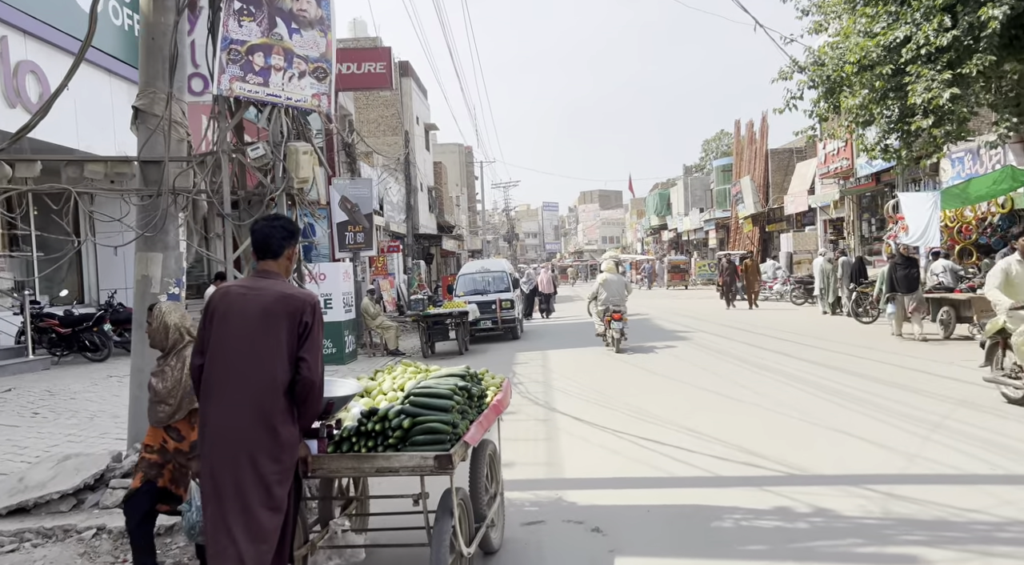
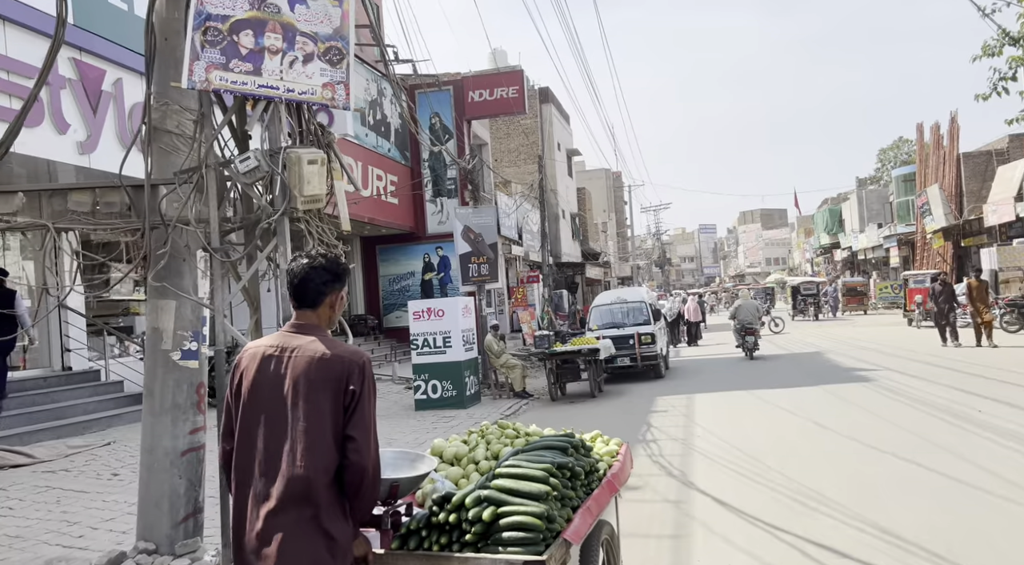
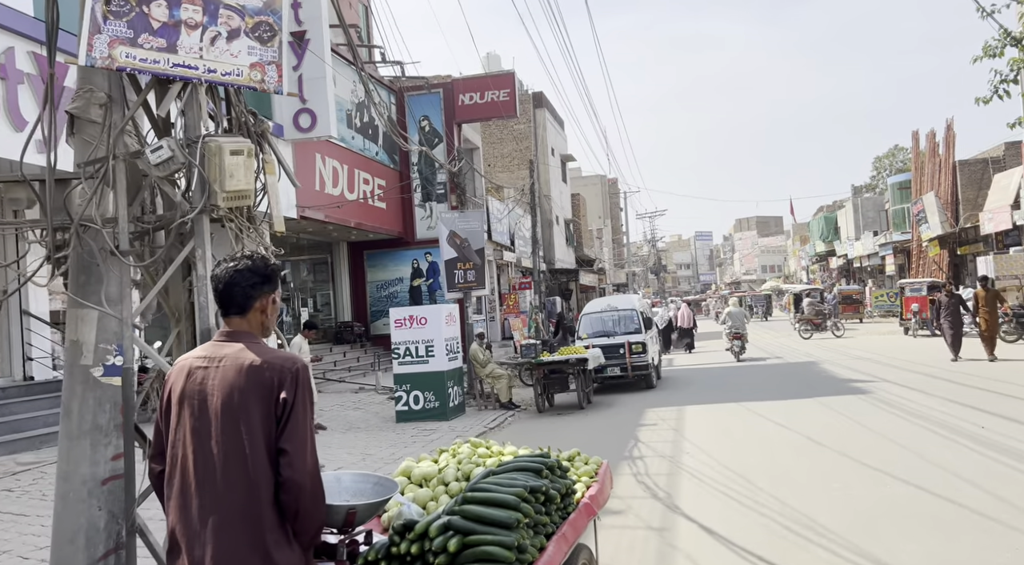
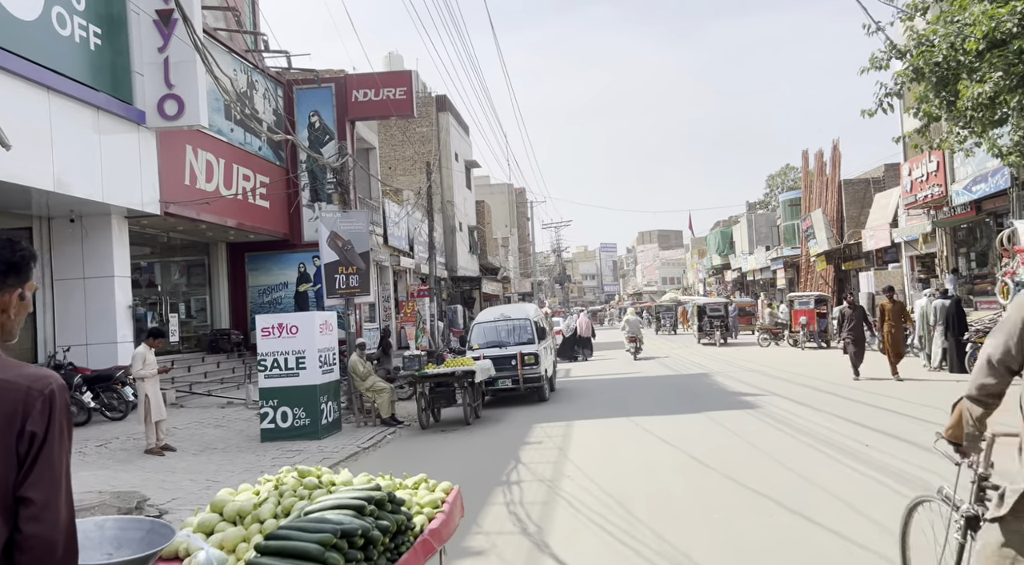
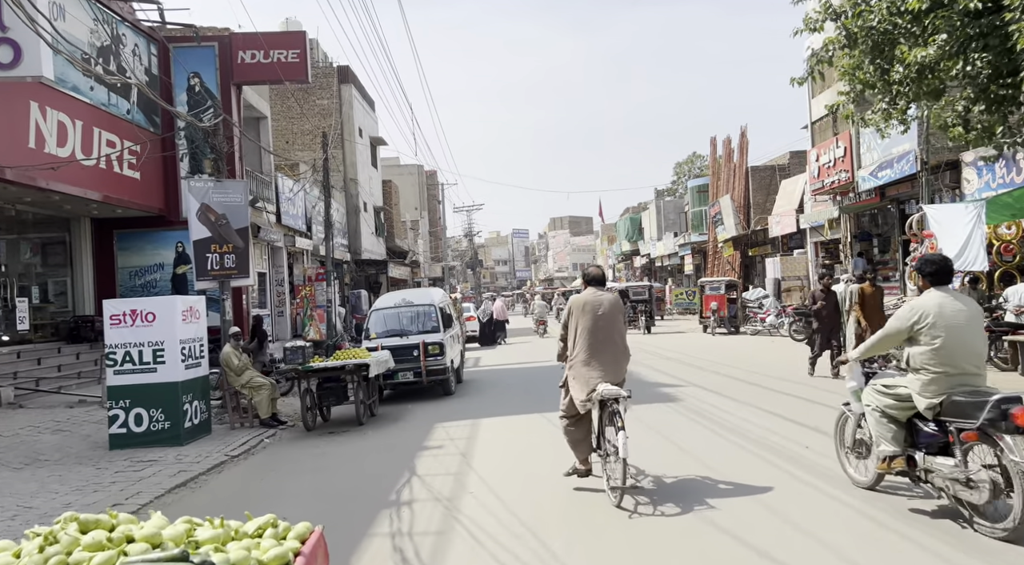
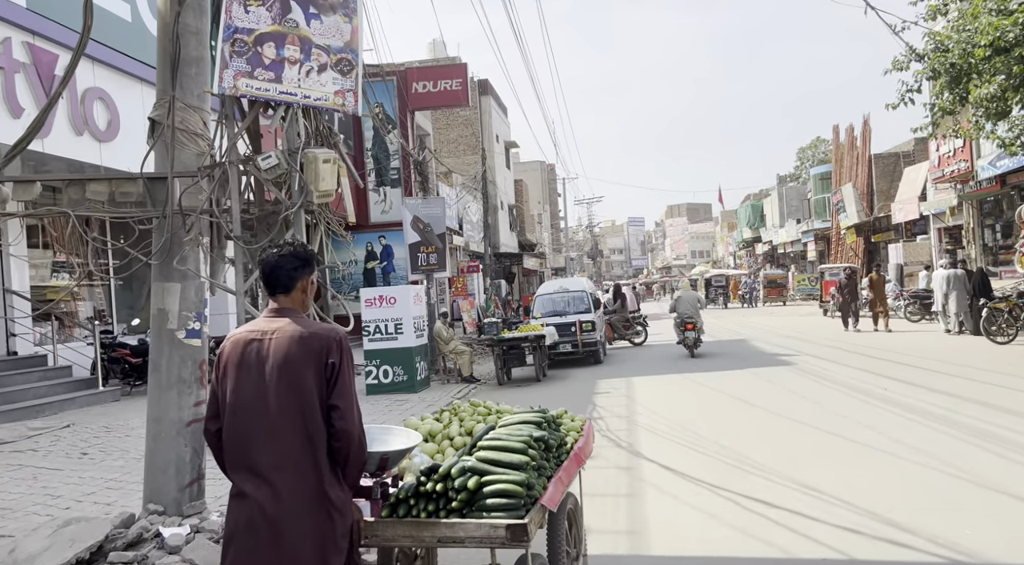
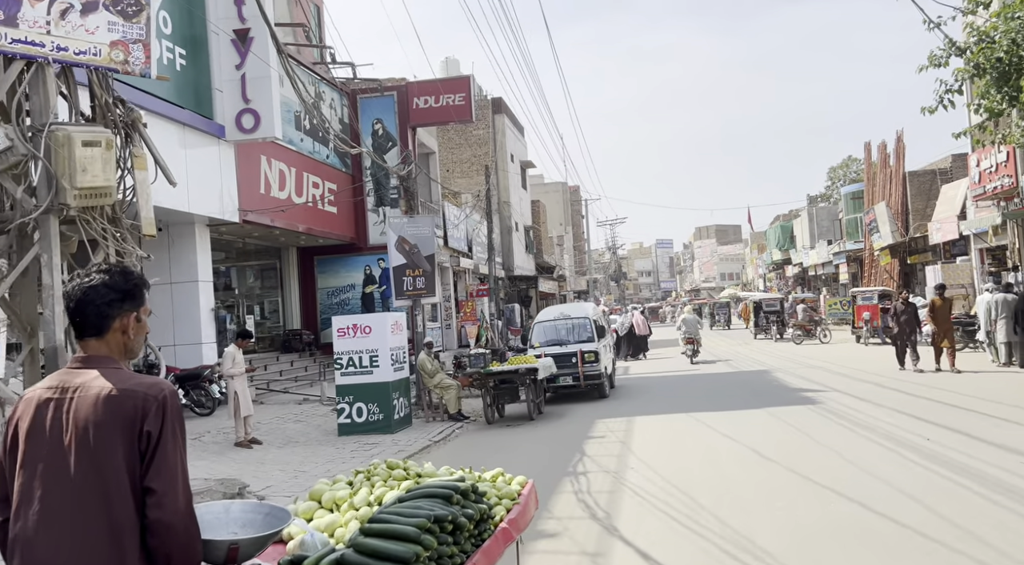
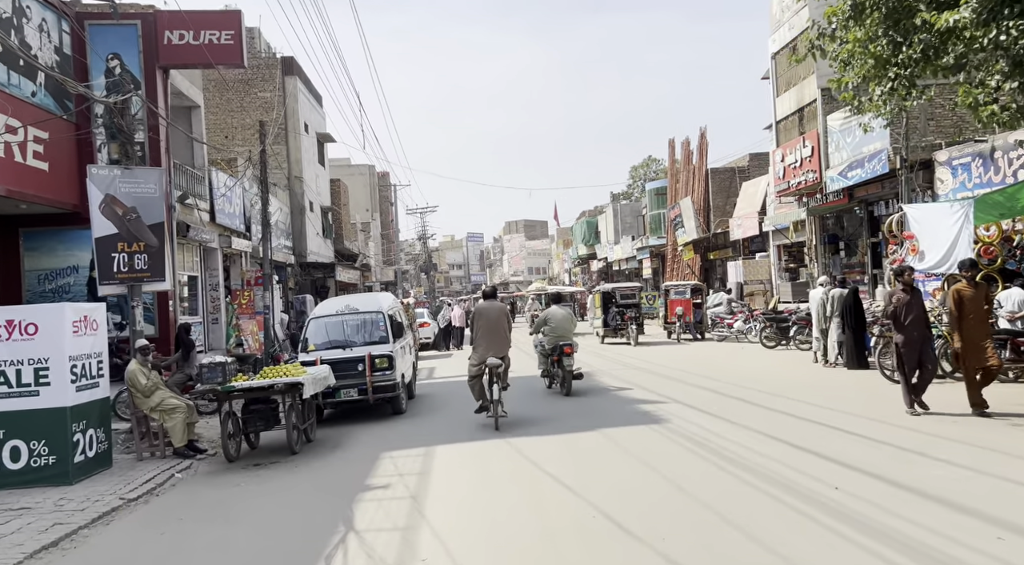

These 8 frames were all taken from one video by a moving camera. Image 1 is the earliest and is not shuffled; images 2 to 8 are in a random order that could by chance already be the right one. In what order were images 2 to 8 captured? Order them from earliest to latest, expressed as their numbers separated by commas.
6, 2, 3, 7, 4, 5, 8
